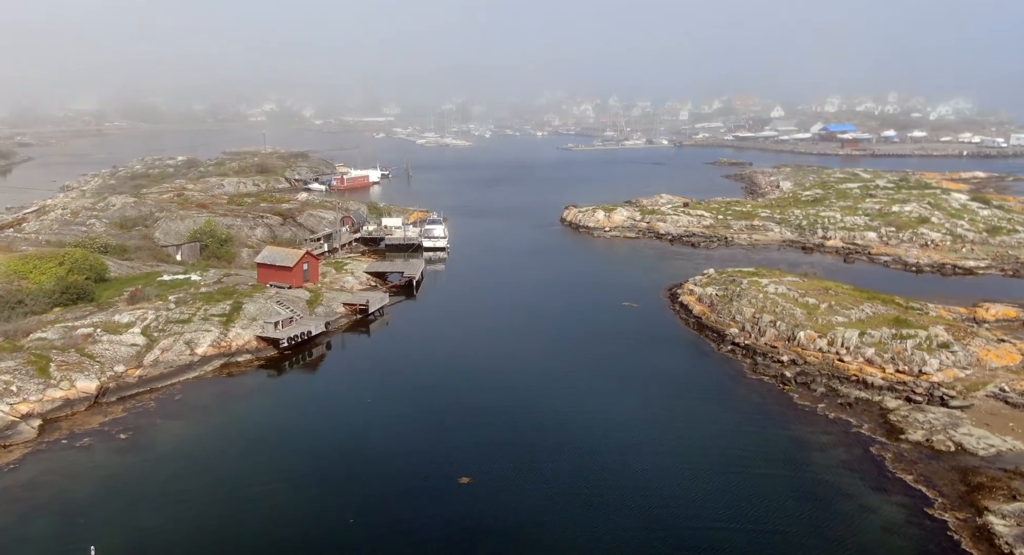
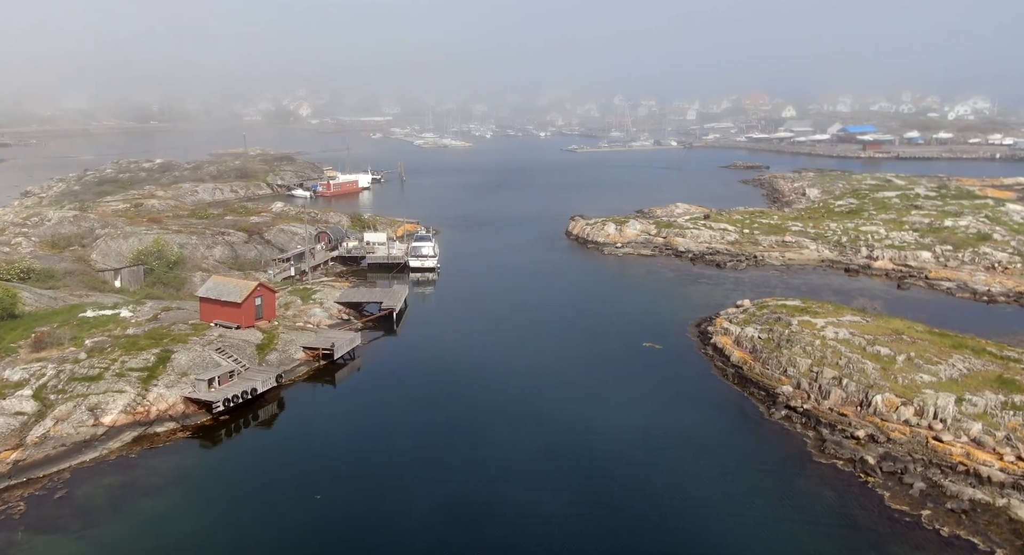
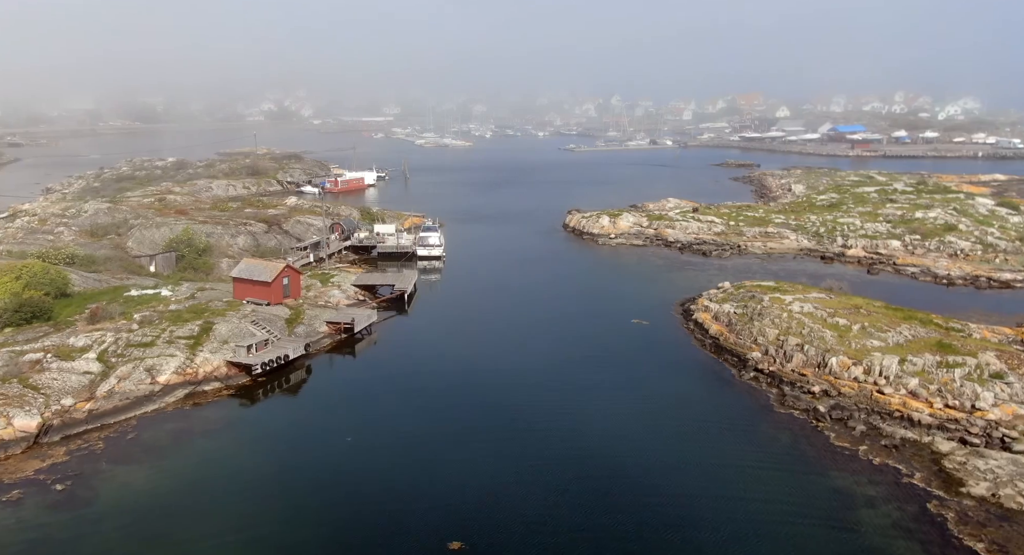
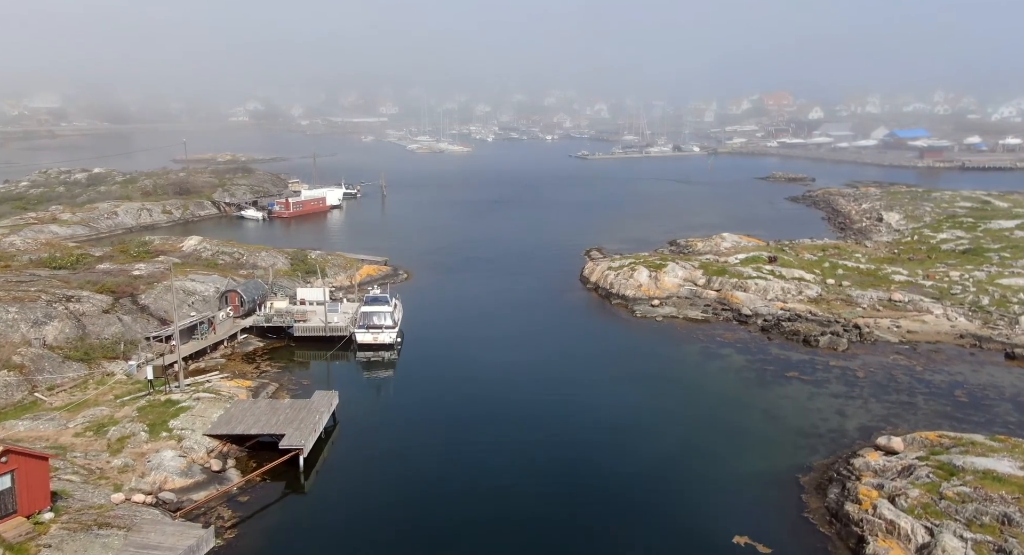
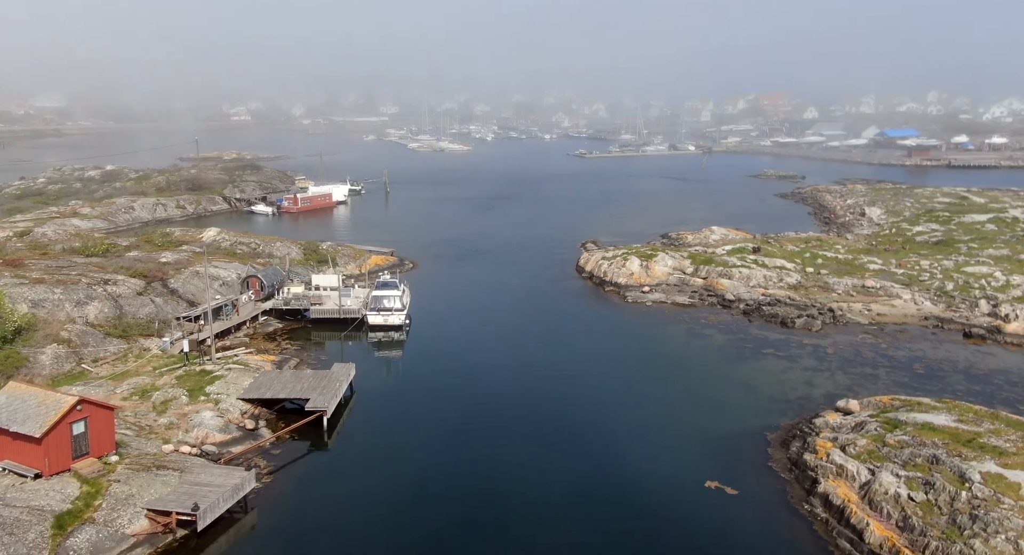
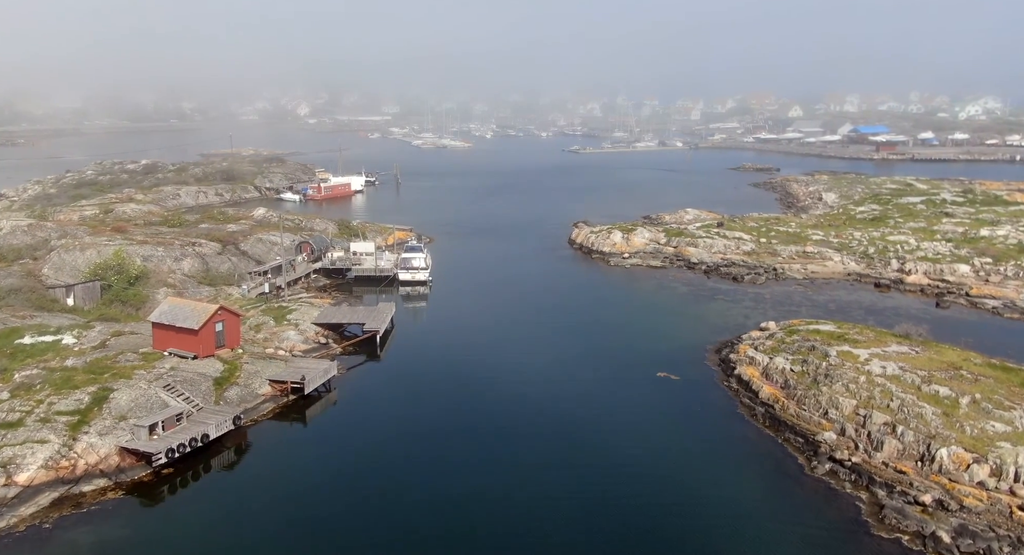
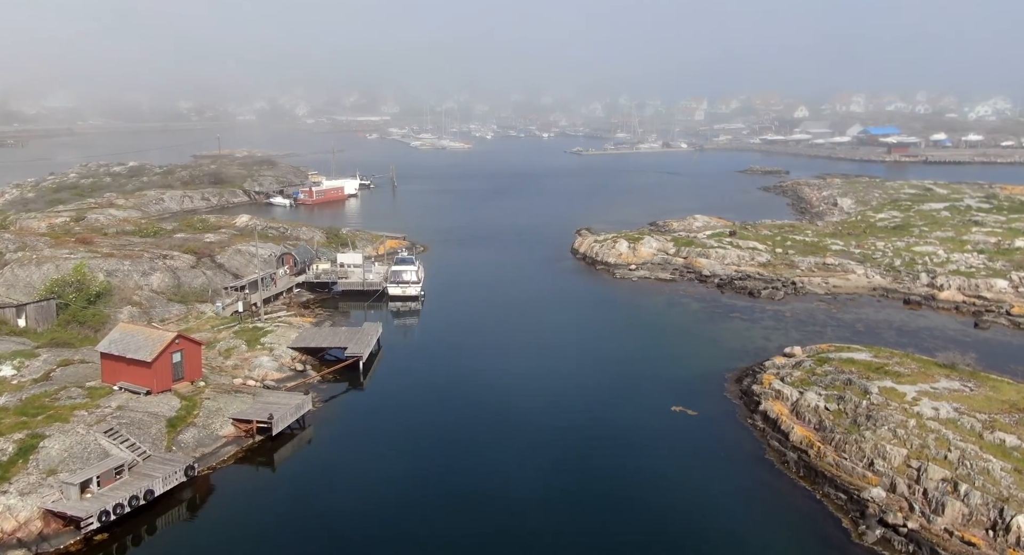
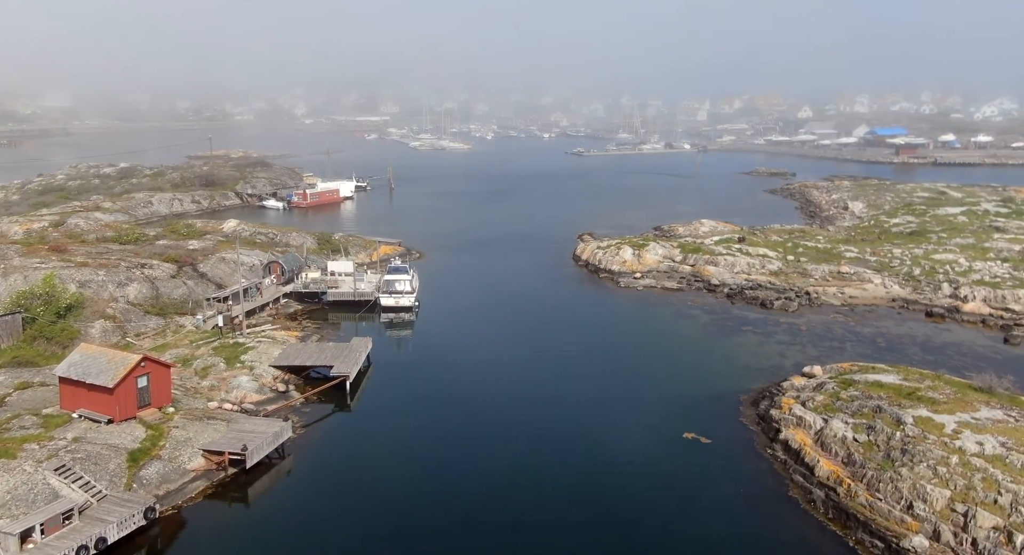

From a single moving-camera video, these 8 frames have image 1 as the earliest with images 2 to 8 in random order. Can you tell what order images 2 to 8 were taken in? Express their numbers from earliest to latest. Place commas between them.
3, 2, 6, 7, 8, 5, 4
